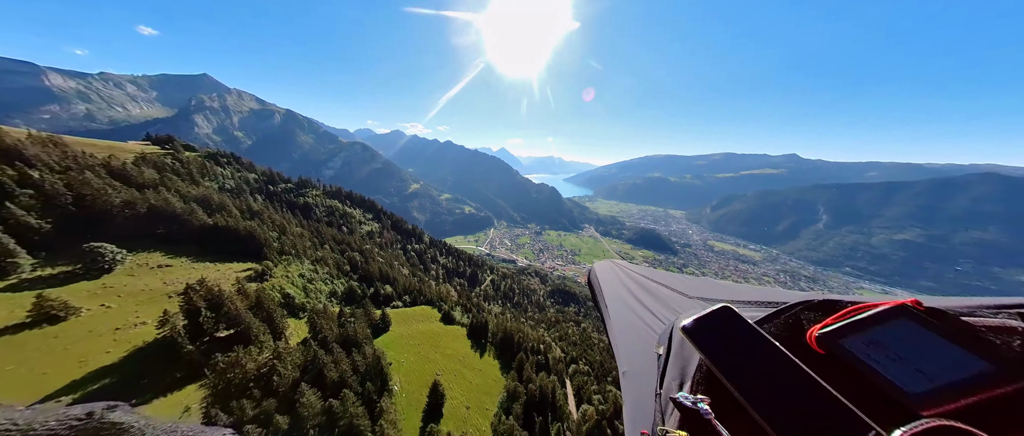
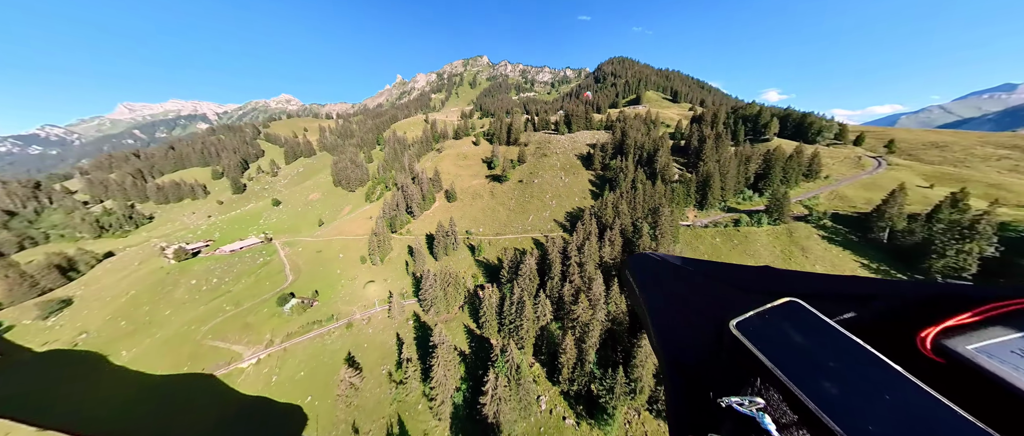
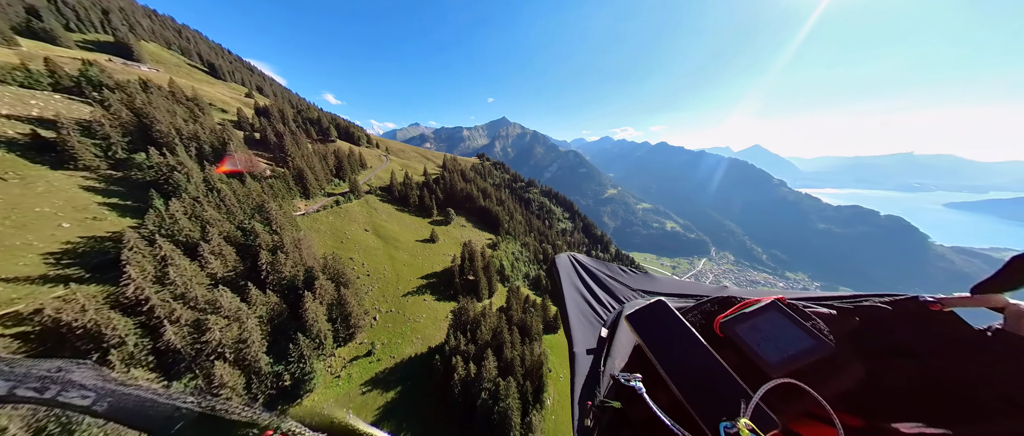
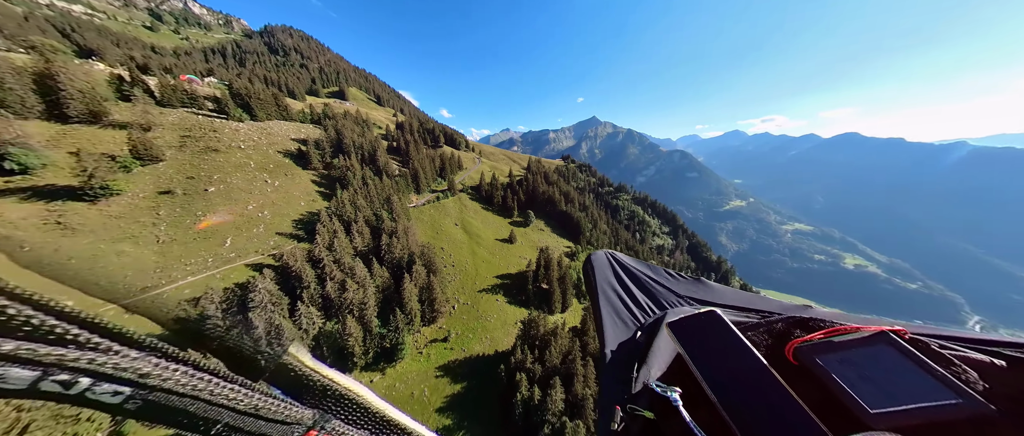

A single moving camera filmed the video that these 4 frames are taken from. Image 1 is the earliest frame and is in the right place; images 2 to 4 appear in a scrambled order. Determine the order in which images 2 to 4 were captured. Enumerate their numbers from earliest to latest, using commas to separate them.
3, 4, 2
